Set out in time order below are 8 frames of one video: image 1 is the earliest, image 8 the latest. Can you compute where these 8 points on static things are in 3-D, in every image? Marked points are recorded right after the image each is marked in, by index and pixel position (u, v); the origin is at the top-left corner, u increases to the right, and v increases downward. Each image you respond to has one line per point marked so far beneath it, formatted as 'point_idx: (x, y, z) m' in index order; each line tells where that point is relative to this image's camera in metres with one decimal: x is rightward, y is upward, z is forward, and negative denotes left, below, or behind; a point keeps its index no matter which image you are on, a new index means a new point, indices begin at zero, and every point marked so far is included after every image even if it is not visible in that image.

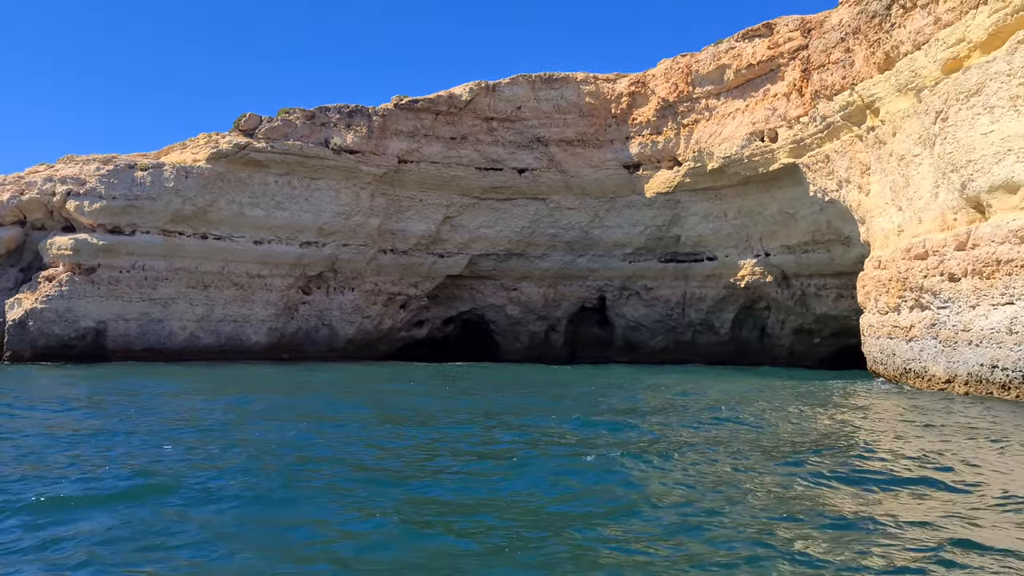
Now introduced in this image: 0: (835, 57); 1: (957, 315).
0: (+6.6, +4.6, +16.5) m
1: (+5.2, -0.3, +9.5) m
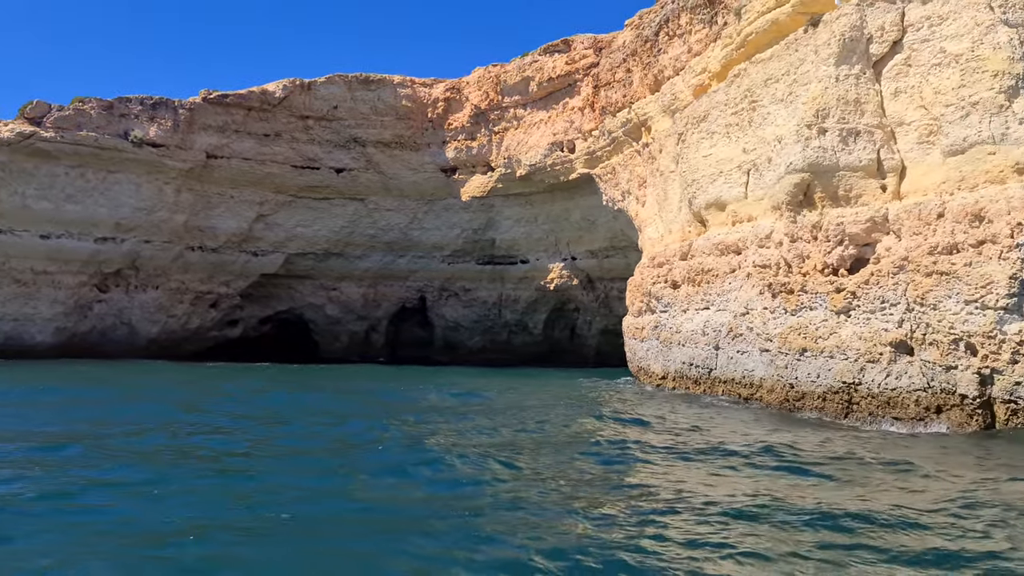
0: (+2.4, +4.6, +17.7) m
1: (+2.1, -0.4, +10.6) m
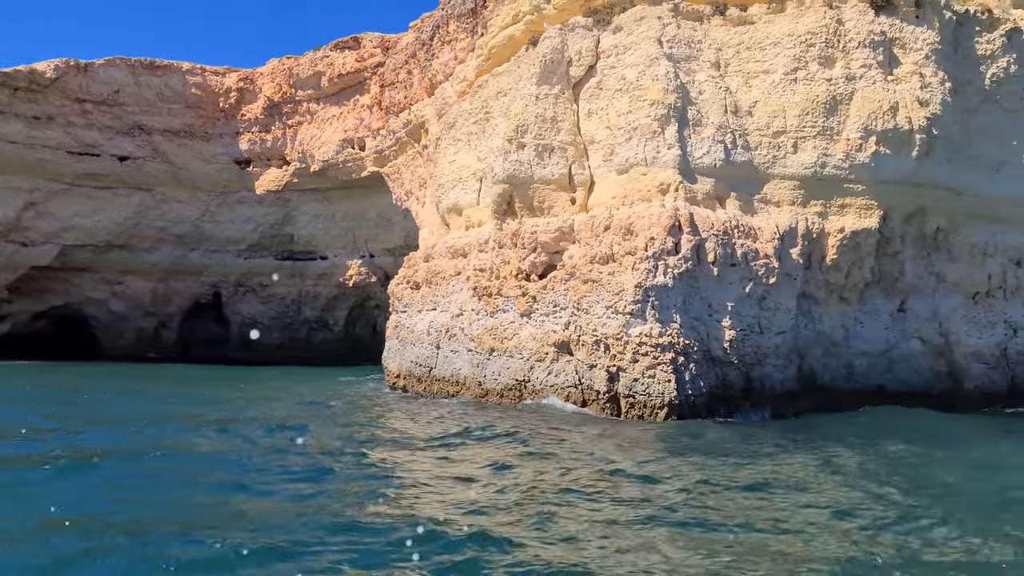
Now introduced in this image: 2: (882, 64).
0: (-2.4, +4.6, +18.0) m
1: (-1.4, -0.4, +11.0) m
2: (+3.8, +2.3, +8.5) m
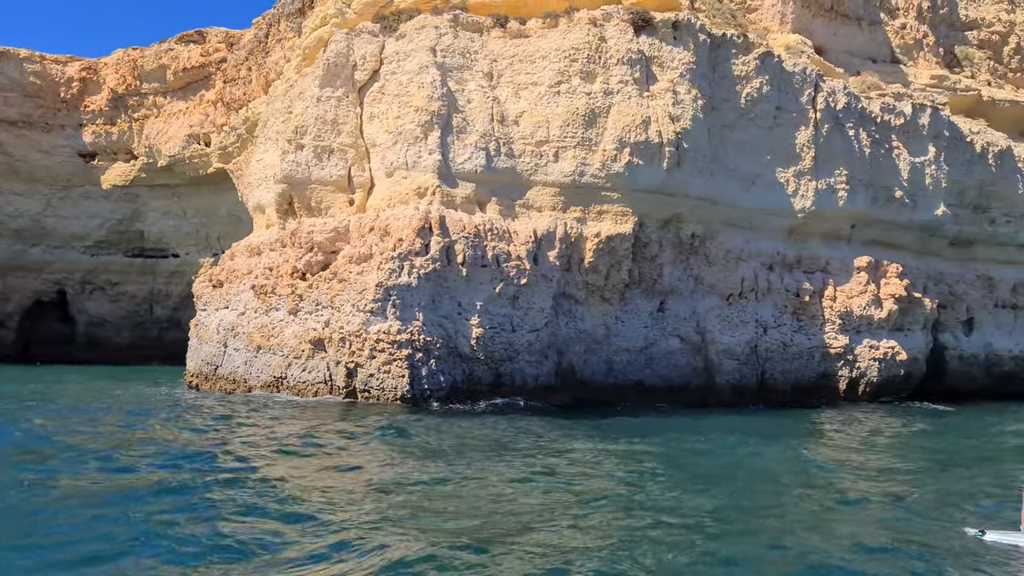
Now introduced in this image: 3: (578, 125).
0: (-5.9, +4.6, +17.8) m
1: (-4.1, -0.4, +11.0) m
2: (+1.4, +2.3, +9.1) m
3: (+0.7, +1.7, +8.8) m
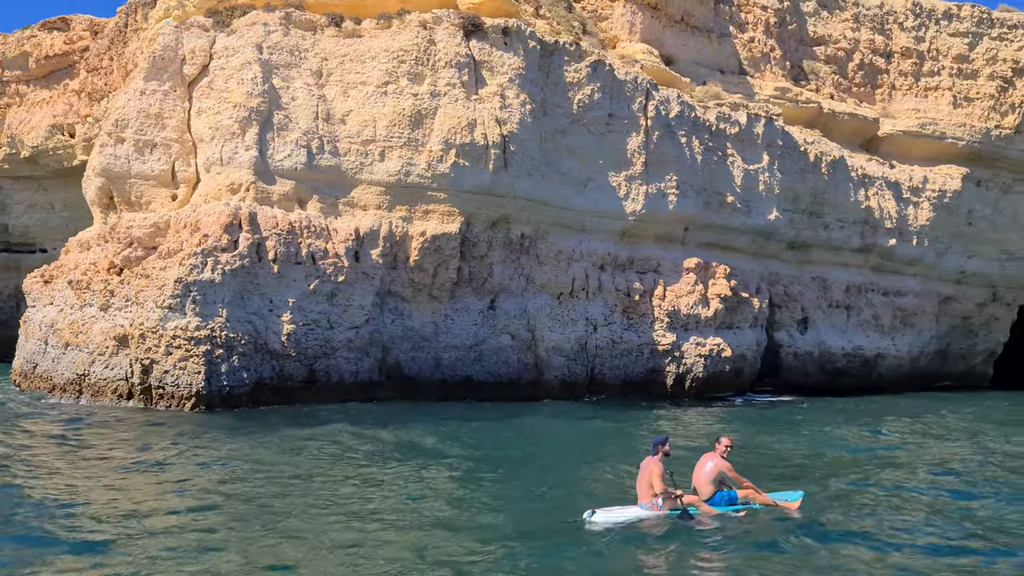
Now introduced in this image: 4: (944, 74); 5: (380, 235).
0: (-8.7, +4.7, +17.2) m
1: (-6.1, -0.3, +10.6) m
2: (-0.5, +2.3, +9.3) m
3: (-1.2, +1.8, +9.0) m
4: (+9.6, +4.8, +18.4) m
5: (-1.4, +0.6, +8.7) m
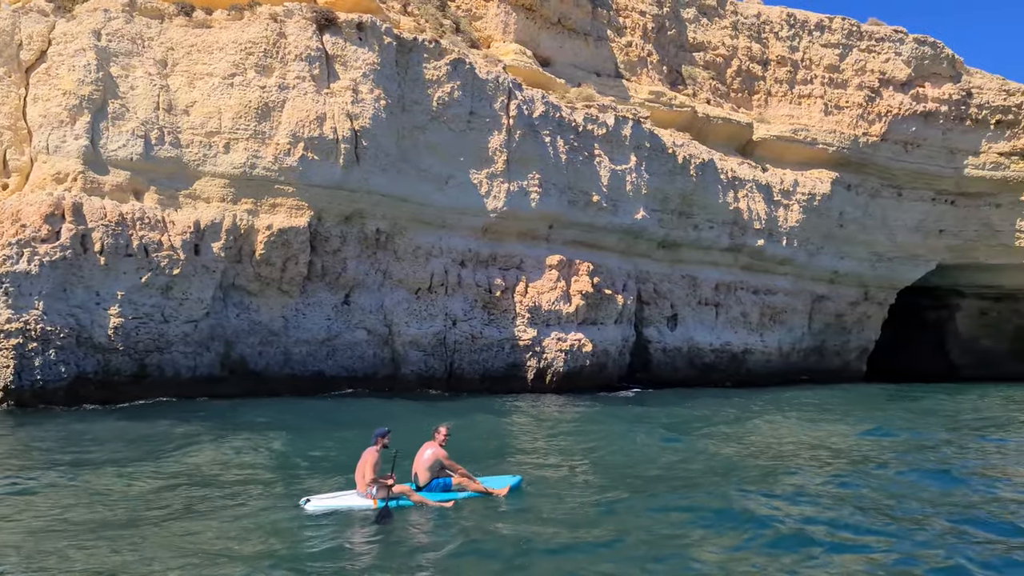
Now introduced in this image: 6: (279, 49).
0: (-11.0, +4.8, +16.4) m
1: (-7.9, -0.2, +10.1) m
2: (-2.2, +2.4, +9.3) m
3: (-2.8, +1.8, +8.9) m
4: (+7.1, +4.8, +19.2) m
5: (-3.0, +0.6, +8.6) m
6: (-2.6, +2.7, +9.2) m
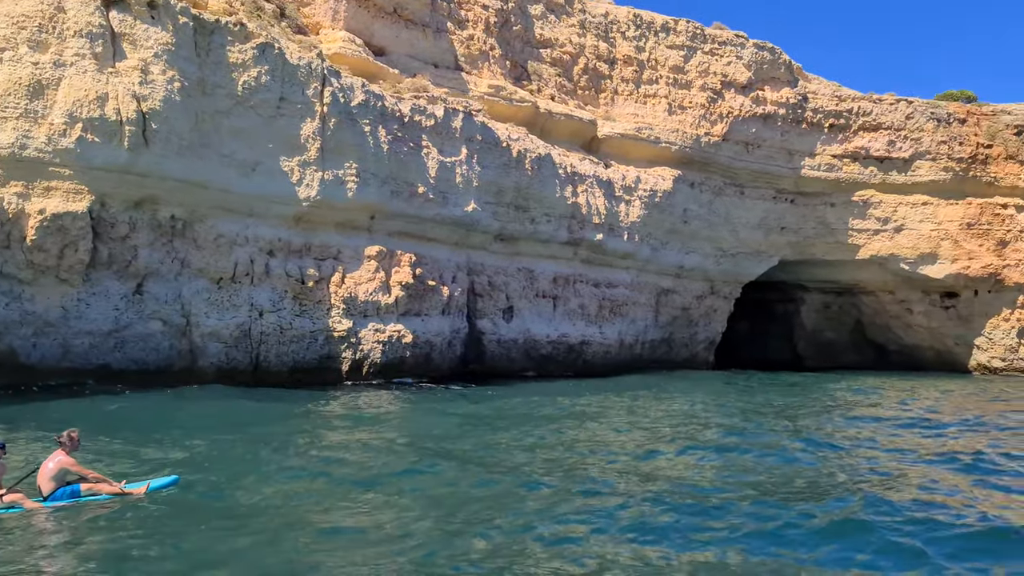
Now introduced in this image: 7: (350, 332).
0: (-14.0, +4.9, +14.8) m
1: (-10.2, -0.1, +8.9) m
2: (-4.4, +2.5, +8.8) m
3: (-5.0, +2.0, +8.3) m
4: (+3.6, +4.9, +19.8) m
5: (-5.1, +0.7, +8.0) m
6: (-4.8, +2.8, +8.7) m
7: (-2.2, -0.6, +11.0) m
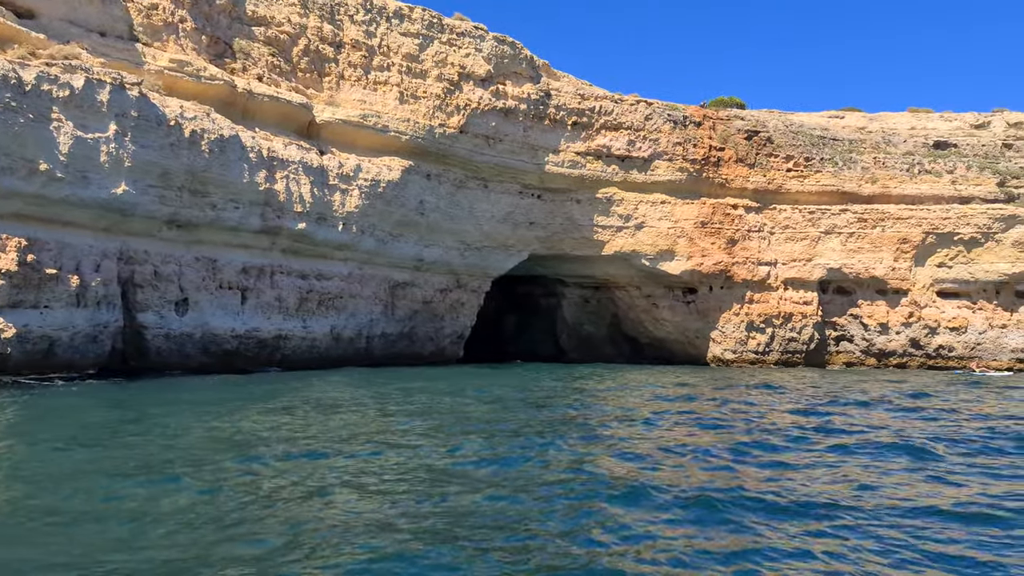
0: (-19.2, +5.2, +11.1) m
1: (-14.4, +0.1, +6.1) m
2: (-8.7, +2.6, +7.0) m
3: (-9.1, +2.1, +6.5) m
4: (-2.8, +5.1, +19.3) m
5: (-9.3, +0.9, +6.1) m
6: (-9.0, +3.0, +6.9) m
7: (-6.9, -0.4, +9.7) m
